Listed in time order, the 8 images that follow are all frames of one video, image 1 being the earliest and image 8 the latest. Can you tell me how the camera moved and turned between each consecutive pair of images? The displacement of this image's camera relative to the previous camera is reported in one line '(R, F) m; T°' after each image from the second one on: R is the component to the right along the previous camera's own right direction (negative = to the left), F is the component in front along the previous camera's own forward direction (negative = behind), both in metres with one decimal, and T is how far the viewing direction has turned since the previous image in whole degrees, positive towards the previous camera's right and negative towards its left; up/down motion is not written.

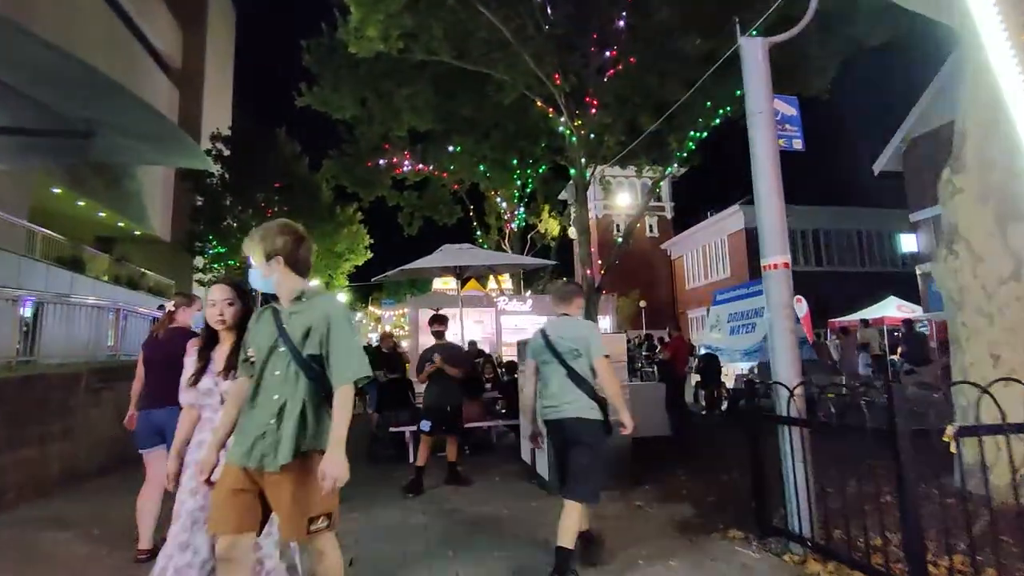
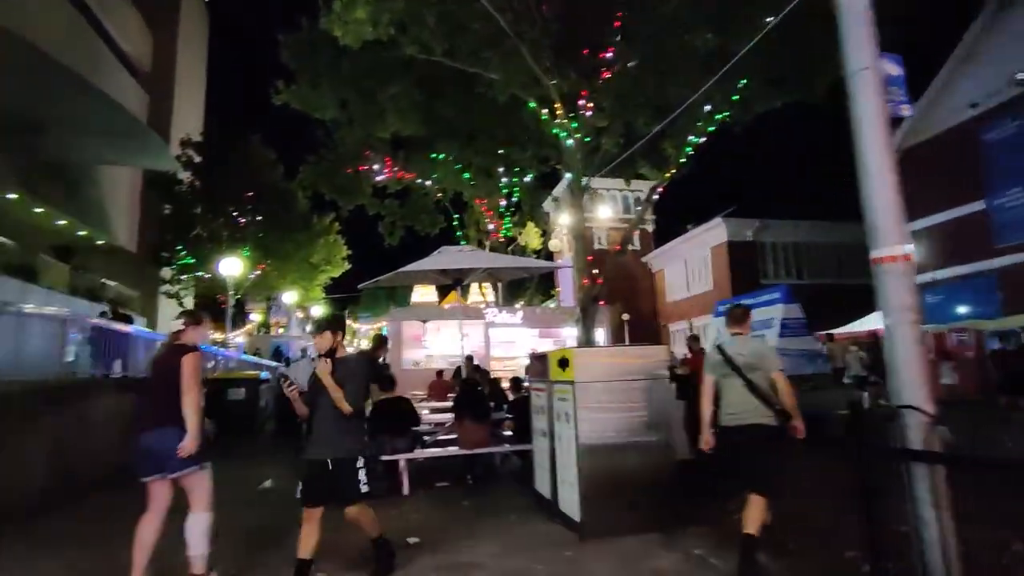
(-0.4, +0.8) m; +2°
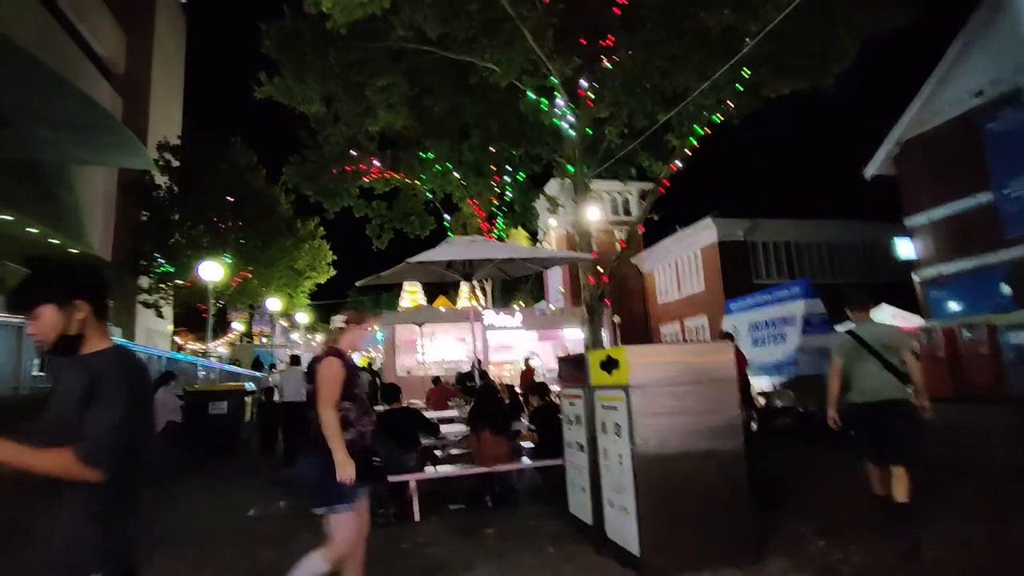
(-0.3, +0.8) m; +1°
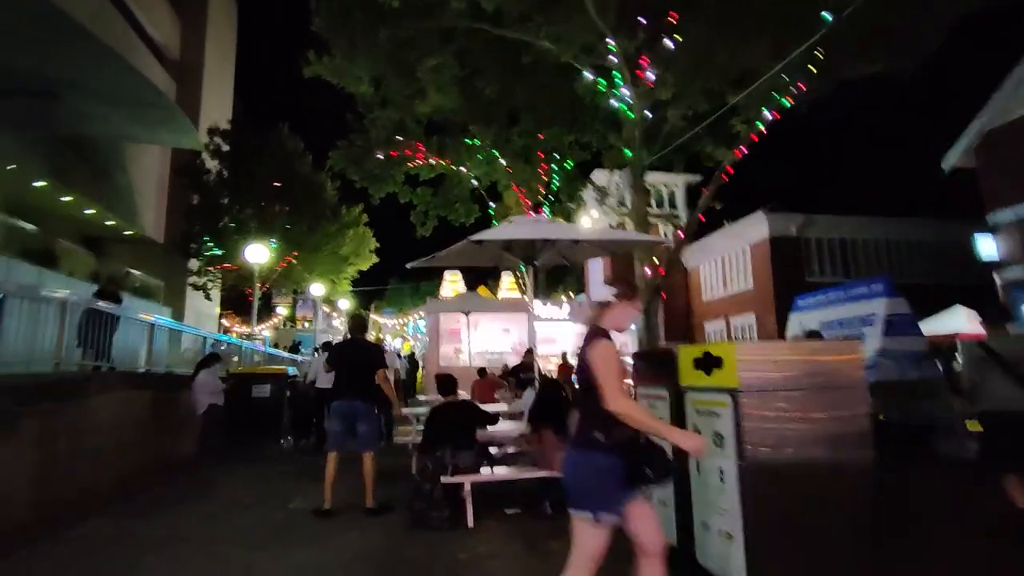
(-0.3, +0.5) m; -4°
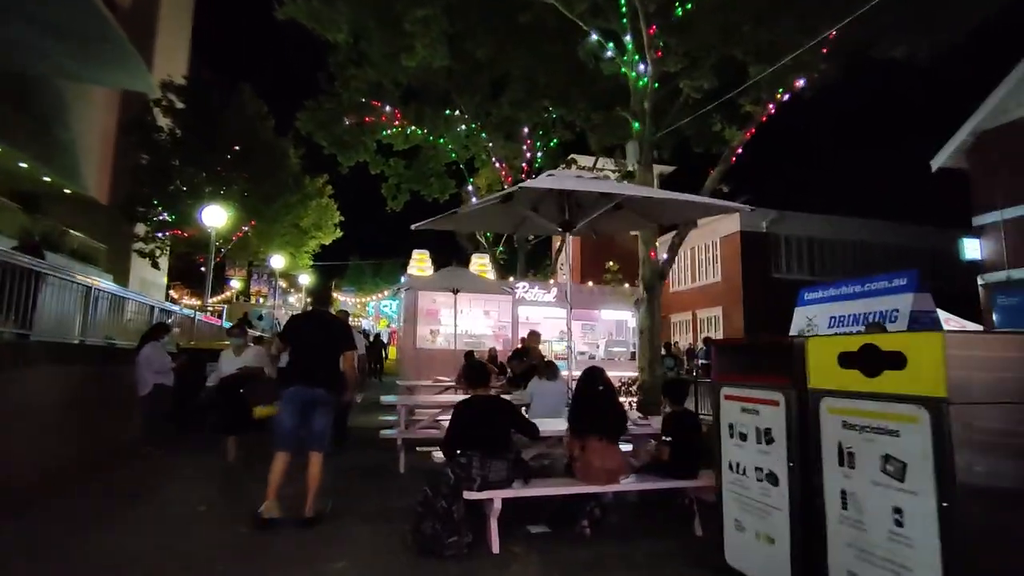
(-0.6, +1.0) m; +4°
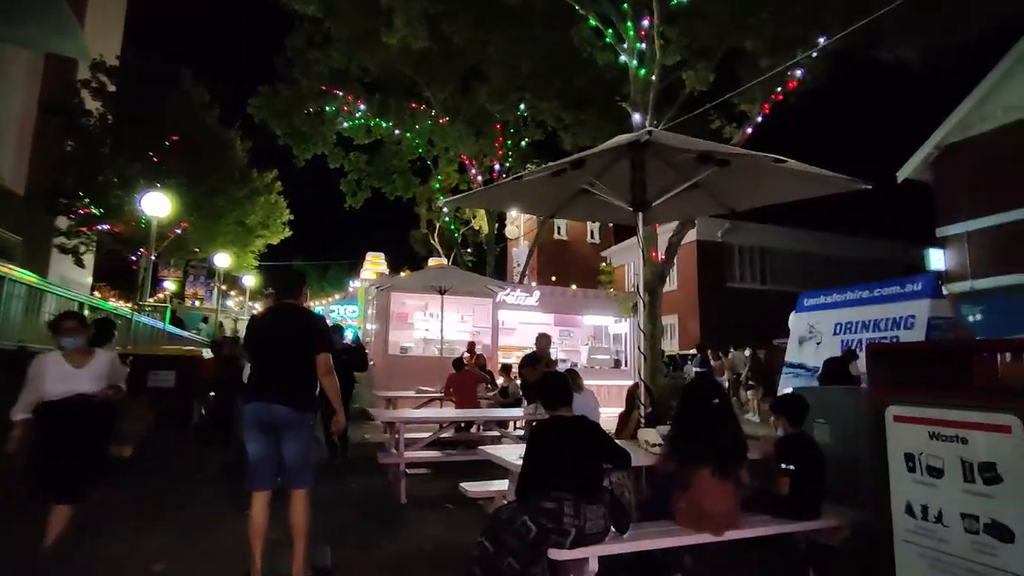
(-0.7, +1.0) m; +5°
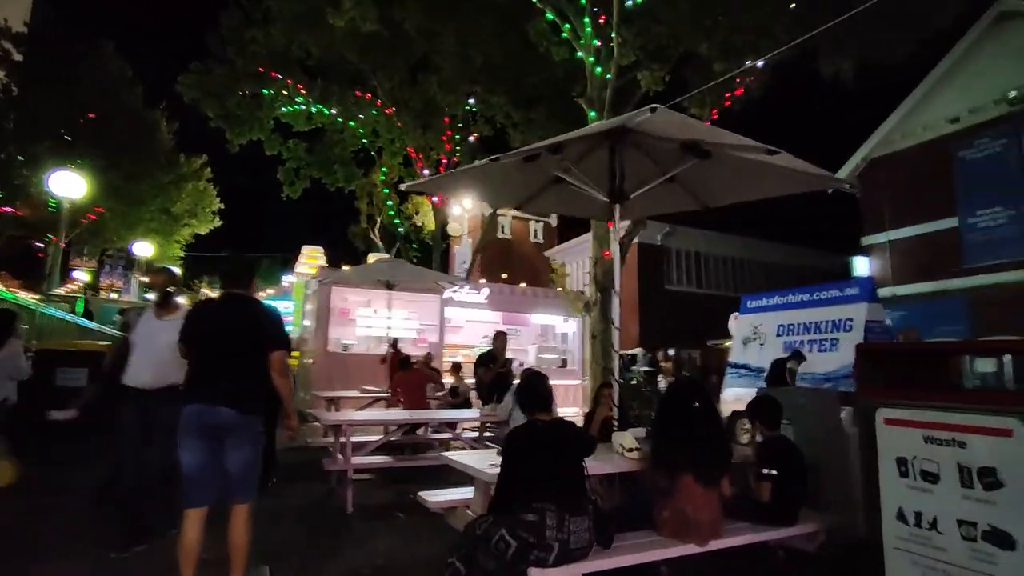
(-0.2, +0.3) m; +6°
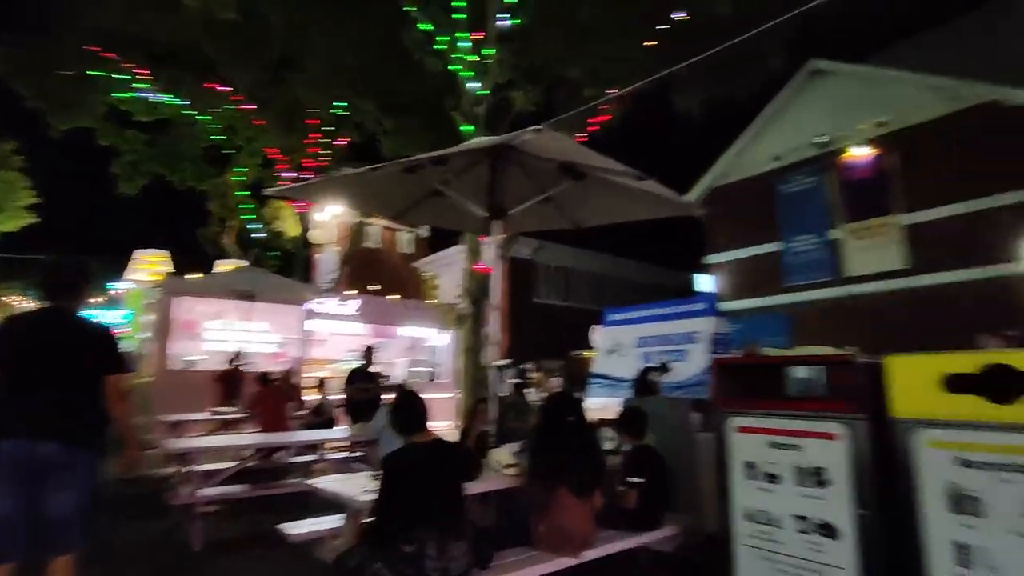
(-0.1, +0.1) m; +13°
